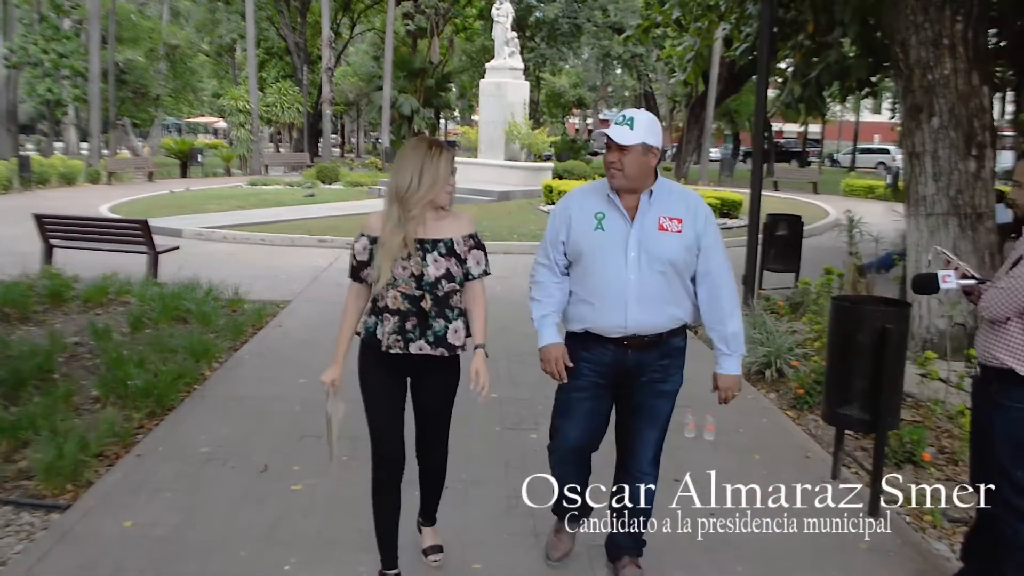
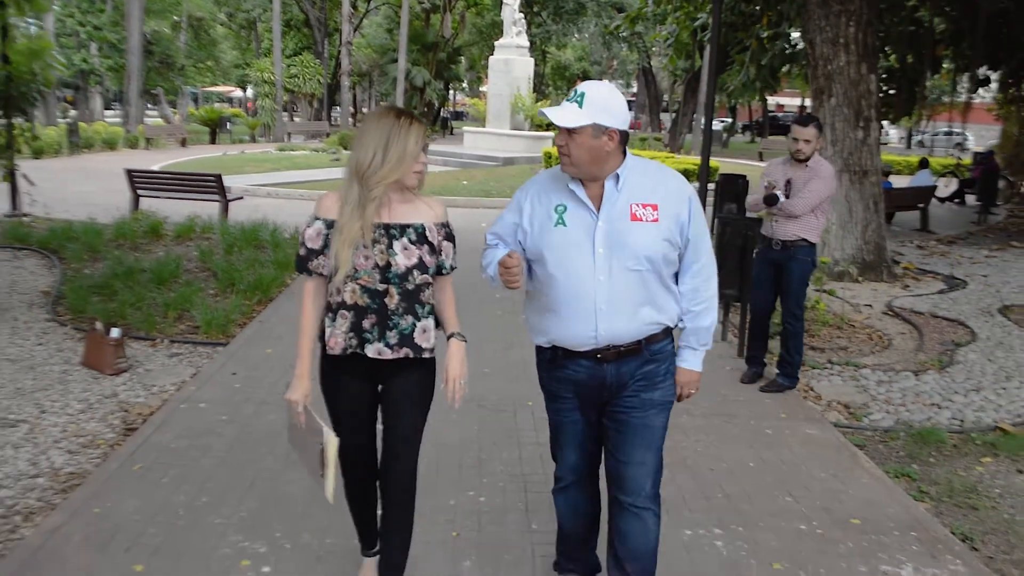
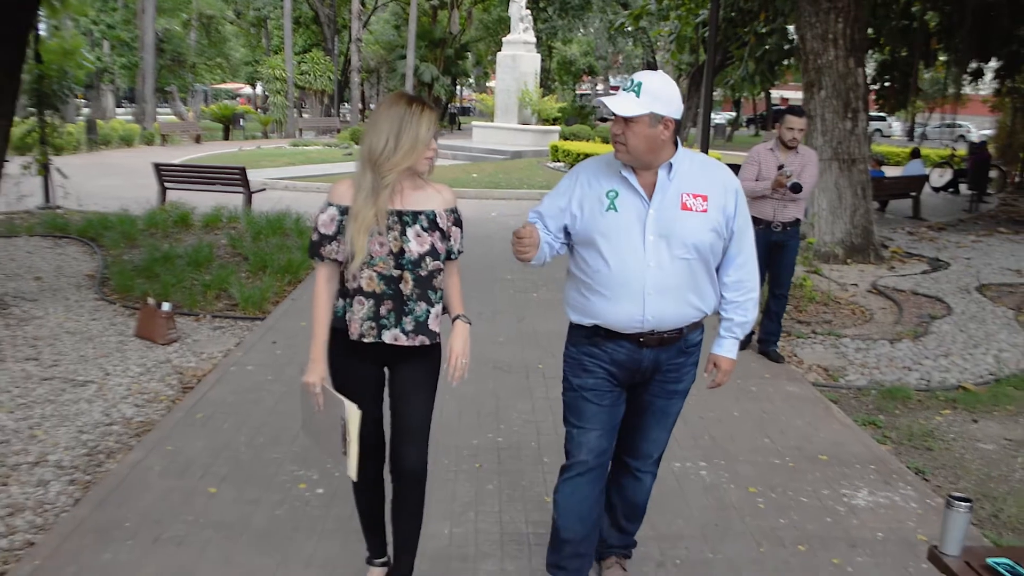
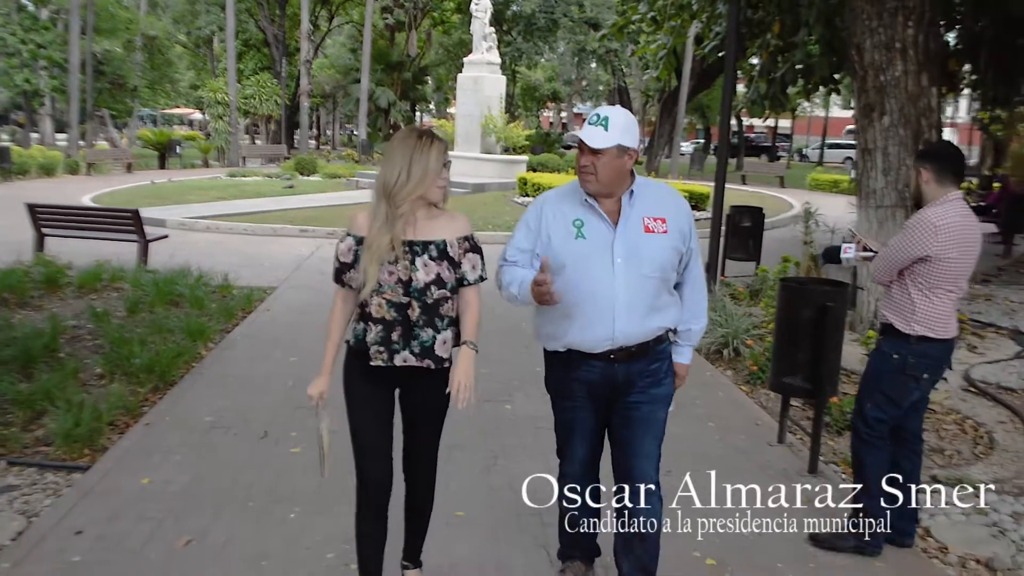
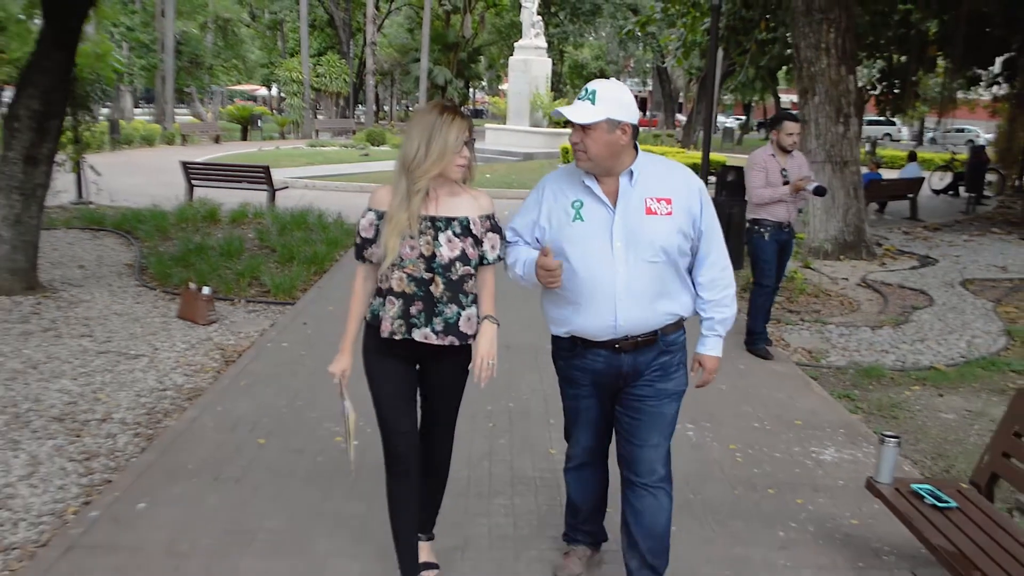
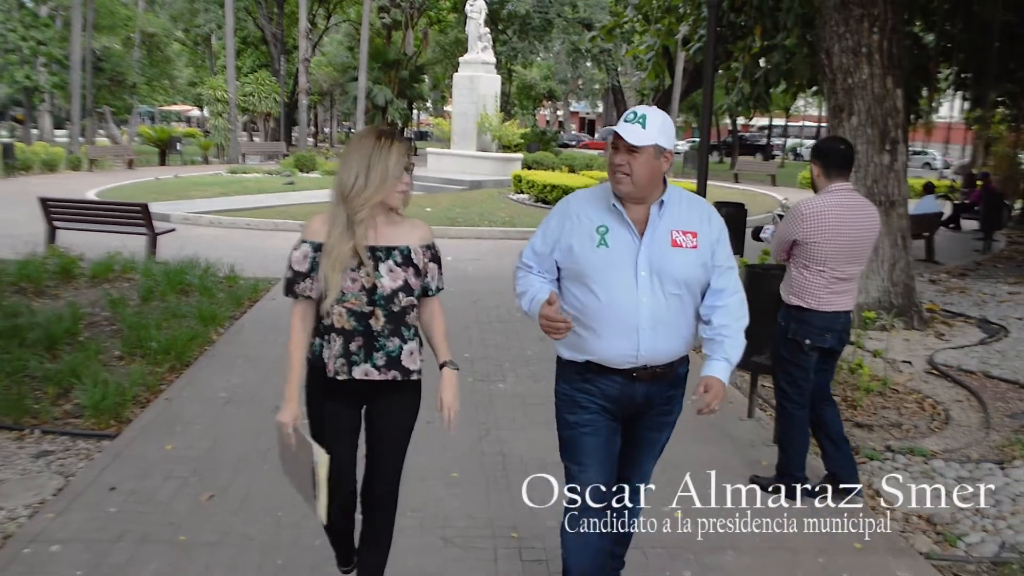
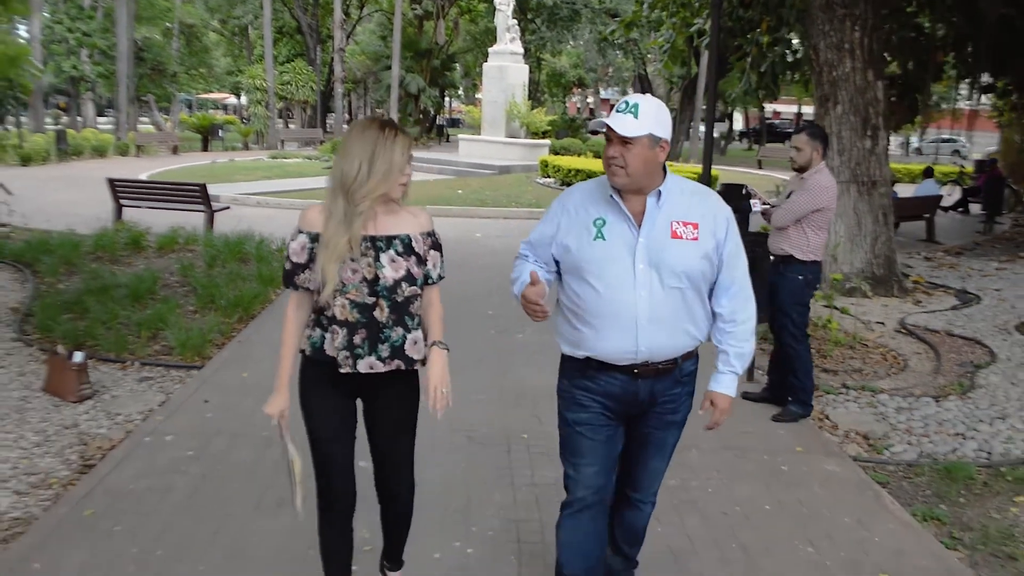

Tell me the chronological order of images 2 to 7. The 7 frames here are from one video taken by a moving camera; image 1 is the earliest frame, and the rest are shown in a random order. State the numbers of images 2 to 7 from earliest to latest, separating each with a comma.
4, 6, 7, 2, 3, 5
